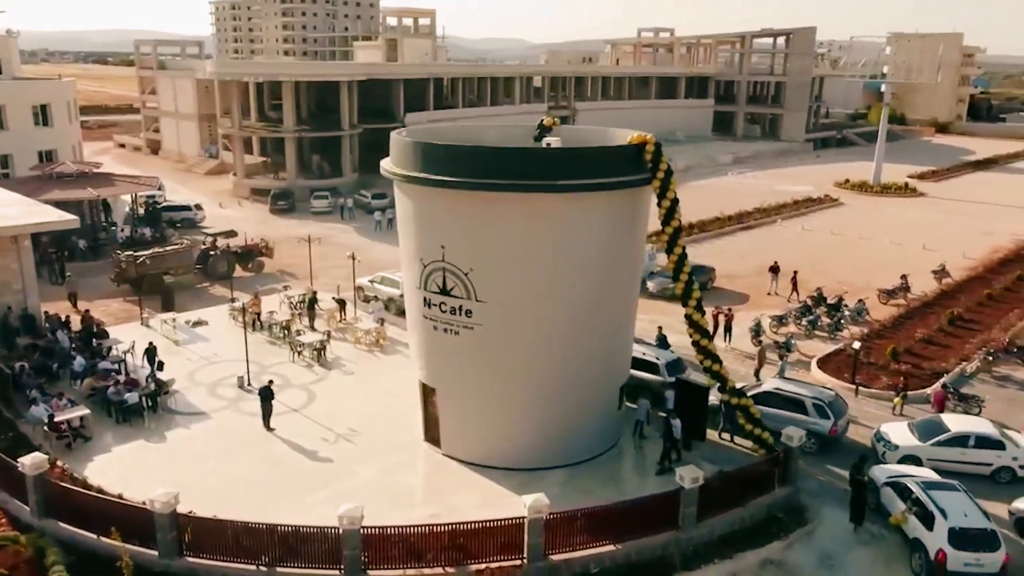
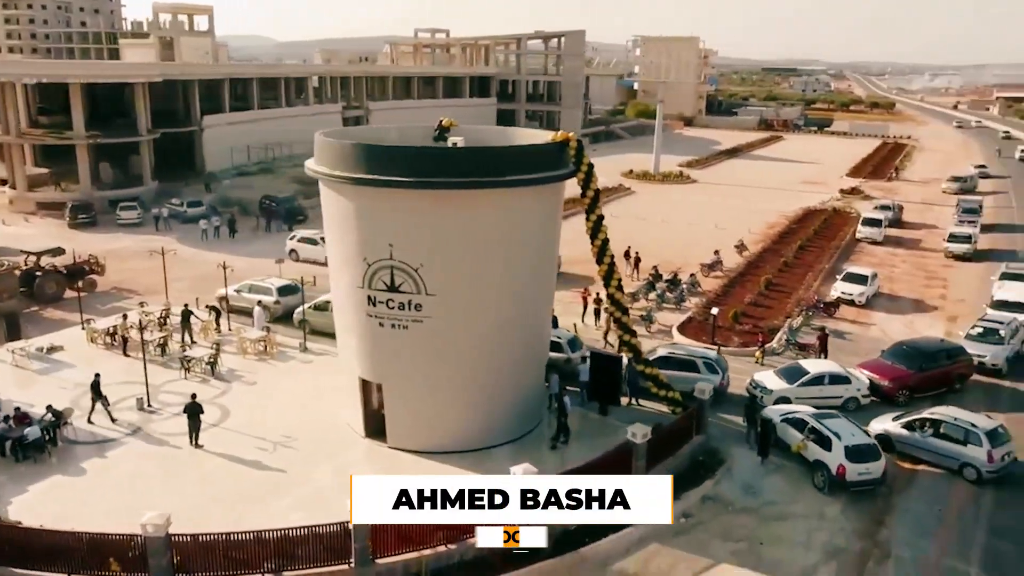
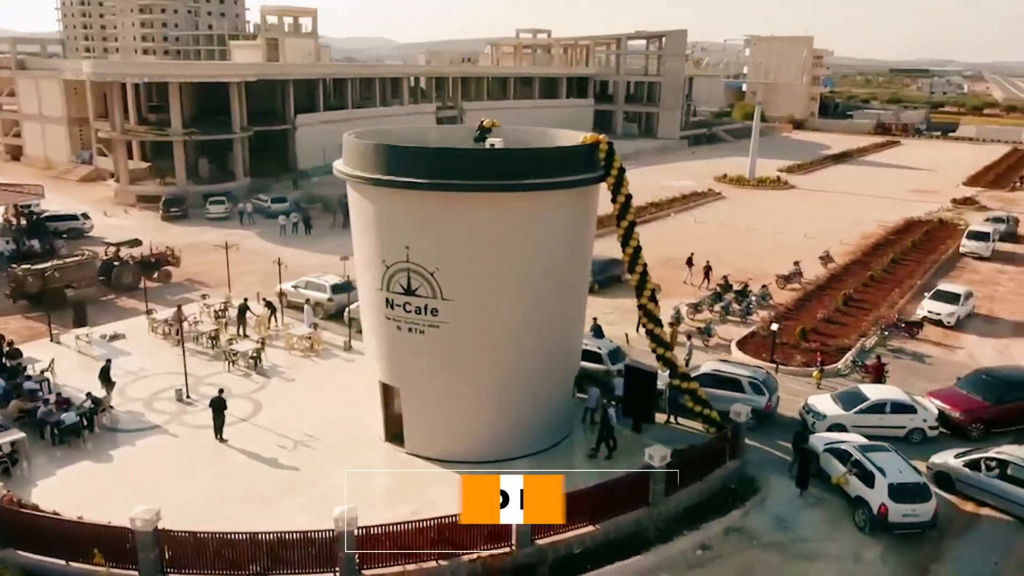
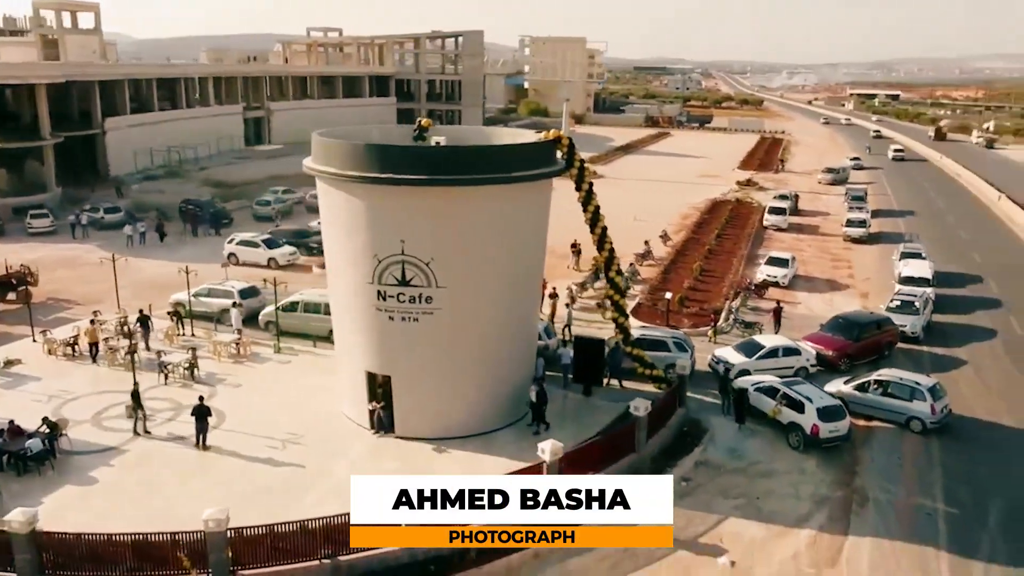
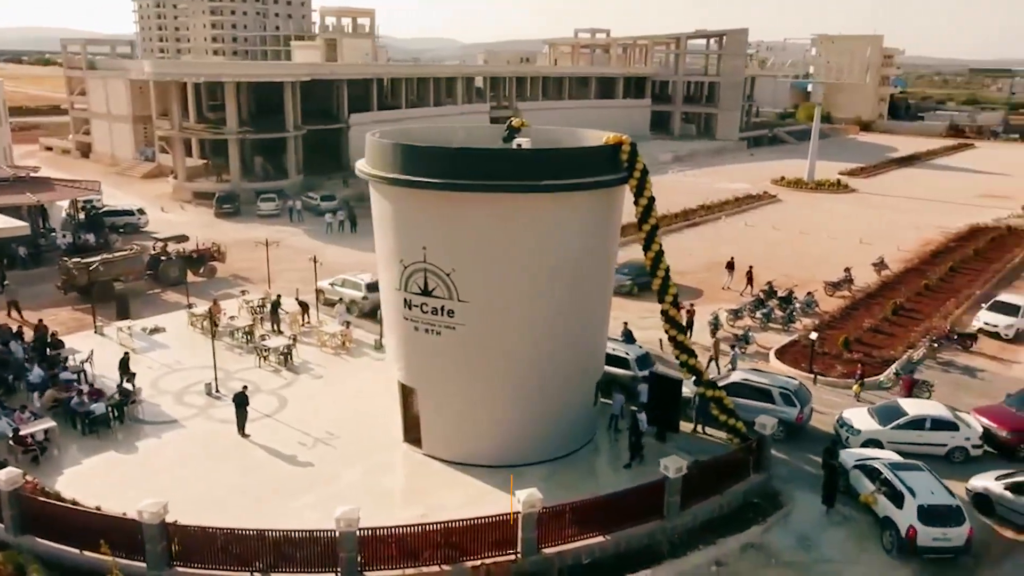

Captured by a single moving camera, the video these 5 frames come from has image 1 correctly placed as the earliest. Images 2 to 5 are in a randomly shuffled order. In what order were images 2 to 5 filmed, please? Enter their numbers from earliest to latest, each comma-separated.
5, 3, 2, 4
